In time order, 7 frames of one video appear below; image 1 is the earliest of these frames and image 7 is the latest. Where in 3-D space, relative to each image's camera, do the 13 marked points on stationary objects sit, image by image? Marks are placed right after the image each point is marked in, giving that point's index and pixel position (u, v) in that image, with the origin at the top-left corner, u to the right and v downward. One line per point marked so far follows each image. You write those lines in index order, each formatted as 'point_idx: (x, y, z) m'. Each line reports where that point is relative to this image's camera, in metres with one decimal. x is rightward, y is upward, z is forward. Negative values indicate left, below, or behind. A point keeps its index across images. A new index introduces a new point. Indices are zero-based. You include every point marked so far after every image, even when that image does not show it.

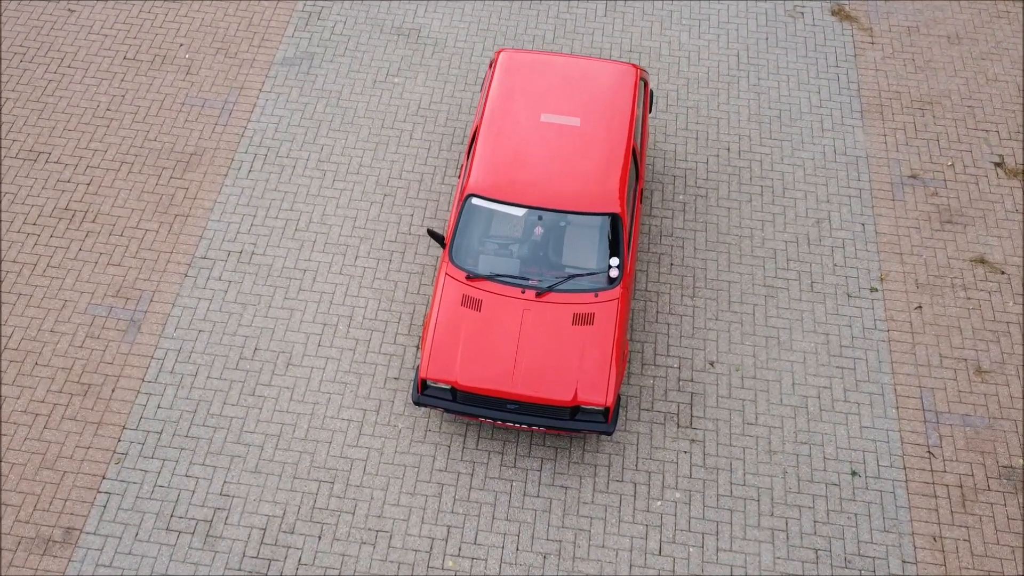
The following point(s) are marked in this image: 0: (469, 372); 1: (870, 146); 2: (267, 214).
0: (-0.4, -0.7, +6.7) m
1: (+4.1, +1.6, +9.2) m
2: (-2.6, +0.8, +8.5) m
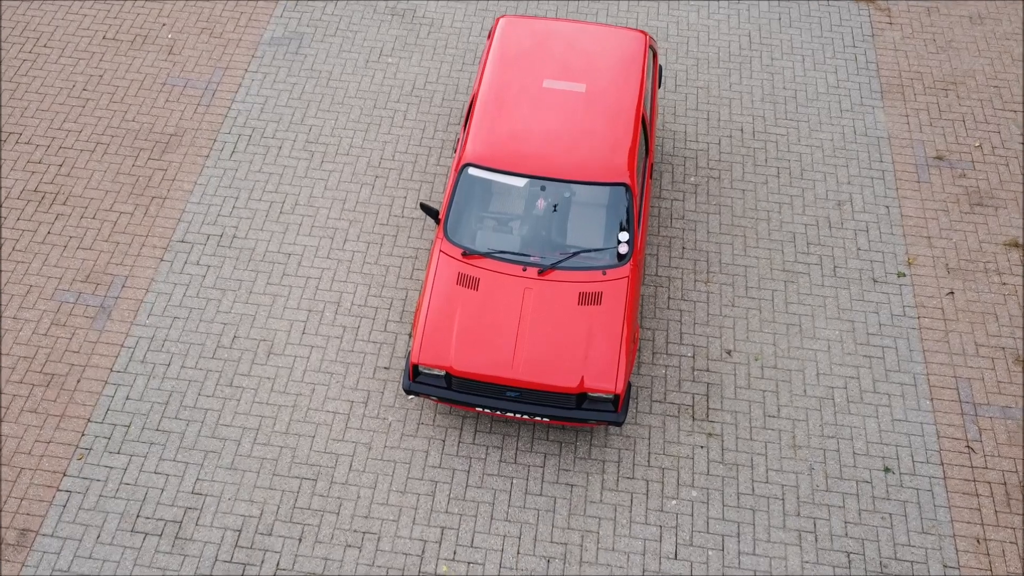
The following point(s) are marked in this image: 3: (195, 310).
0: (-0.4, -0.5, +6.1) m
1: (+4.1, +1.7, +8.6) m
2: (-2.6, +0.9, +8.0) m
3: (-2.8, -0.2, +7.2) m
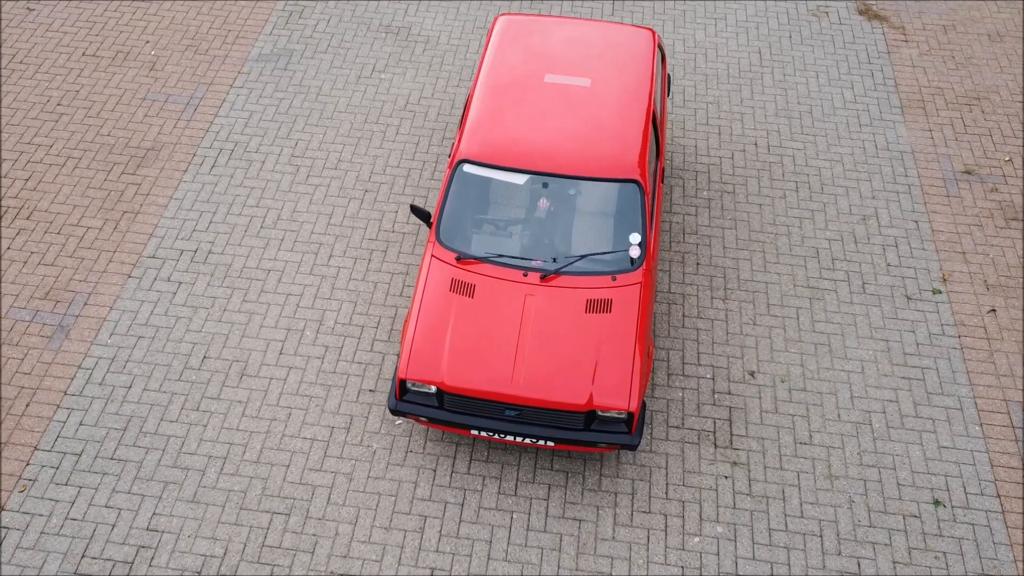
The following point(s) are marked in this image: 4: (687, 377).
0: (-0.4, -0.5, +5.4) m
1: (+4.0, +1.5, +8.1) m
2: (-2.6, +0.7, +7.4) m
3: (-2.8, -0.3, +6.6) m
4: (+1.4, -0.7, +6.4) m
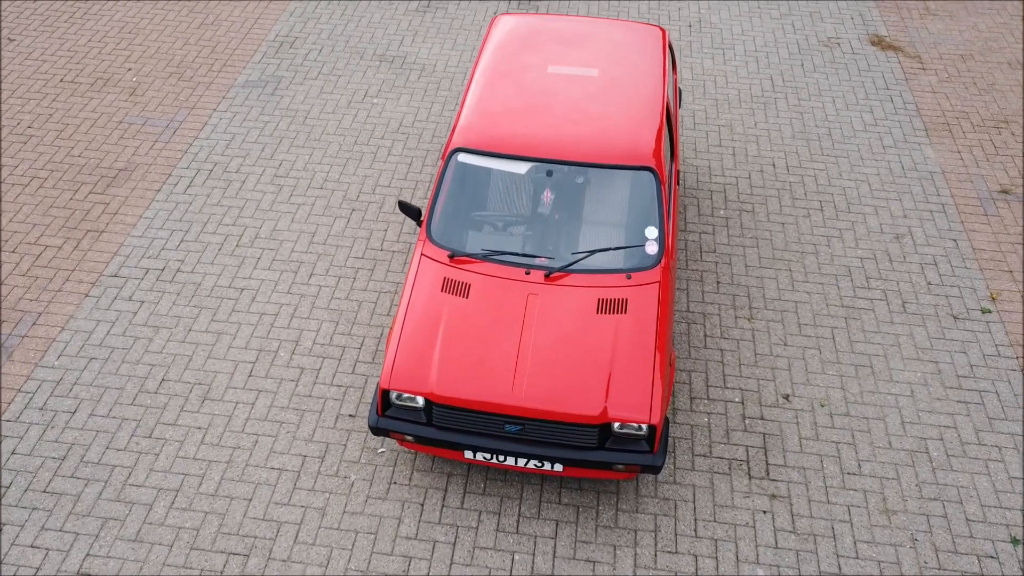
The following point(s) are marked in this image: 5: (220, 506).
0: (-0.4, -0.5, +4.6) m
1: (+4.0, +1.2, +7.6) m
2: (-2.6, +0.5, +6.8) m
3: (-2.8, -0.4, +5.8) m
4: (+1.4, -0.8, +5.6) m
5: (-1.8, -1.3, +5.0) m
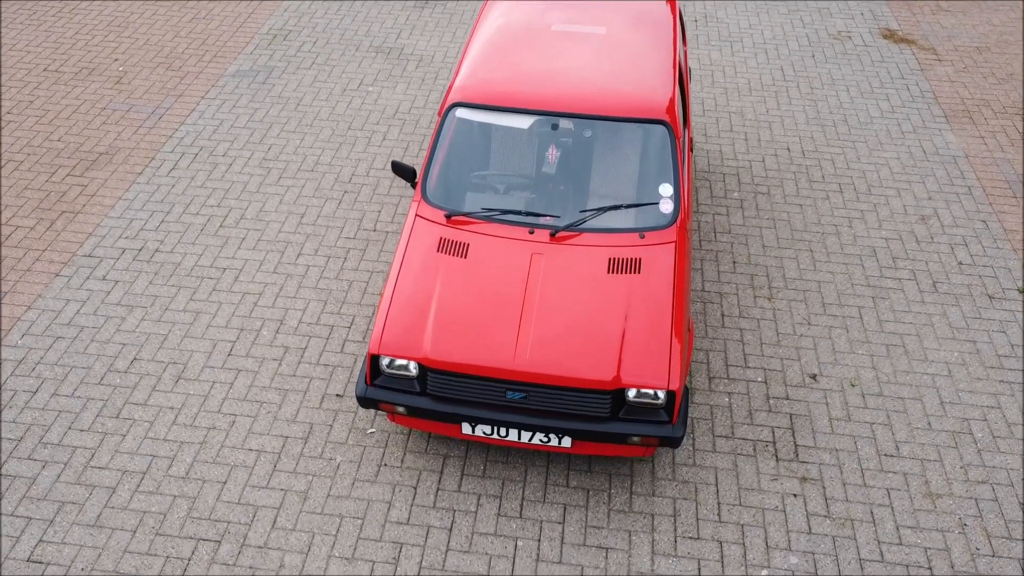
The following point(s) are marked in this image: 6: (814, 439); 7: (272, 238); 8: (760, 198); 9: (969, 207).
0: (-0.3, -0.3, +4.2) m
1: (+4.1, +1.3, +7.2) m
2: (-2.6, +0.6, +6.4) m
3: (-2.8, -0.3, +5.4) m
4: (+1.4, -0.6, +5.1) m
5: (-1.8, -1.1, +4.5) m
6: (+1.8, -0.9, +4.8) m
7: (-1.8, +0.4, +6.1) m
8: (+2.0, +0.7, +6.6) m
9: (+3.7, +0.7, +6.5) m
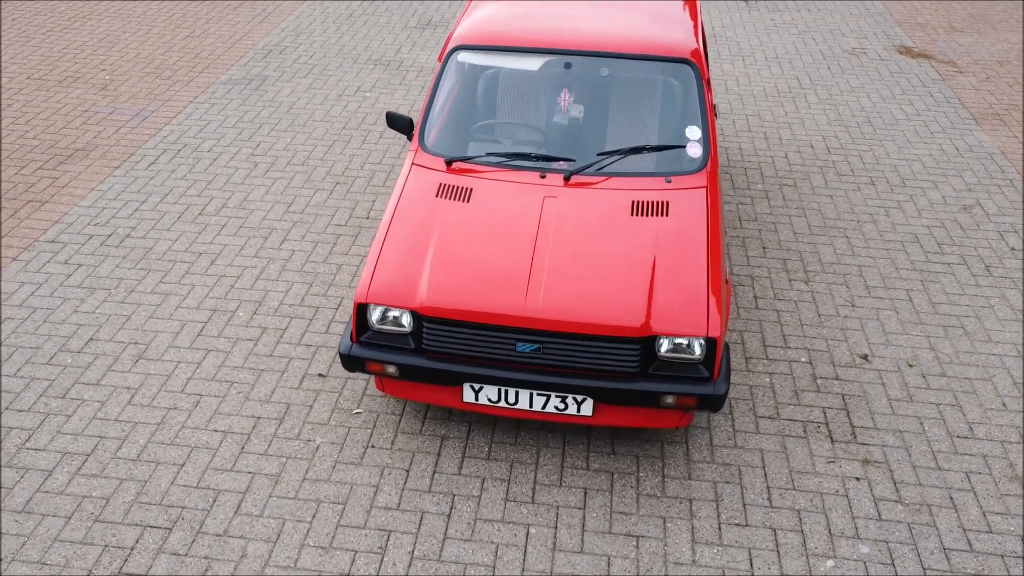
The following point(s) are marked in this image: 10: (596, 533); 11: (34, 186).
0: (-0.3, 0.0, +3.6) m
1: (+4.1, +1.2, +6.8) m
2: (-2.5, +0.6, +5.9) m
3: (-2.8, -0.1, +4.8) m
4: (+1.4, -0.4, +4.5) m
5: (-1.7, -0.9, +3.8) m
6: (+1.8, -0.7, +4.1) m
7: (-1.8, +0.4, +5.6) m
8: (+2.1, +0.7, +6.1) m
9: (+3.7, +0.7, +6.0) m
10: (+0.4, -1.1, +3.5) m
11: (-3.6, +0.8, +6.0) m
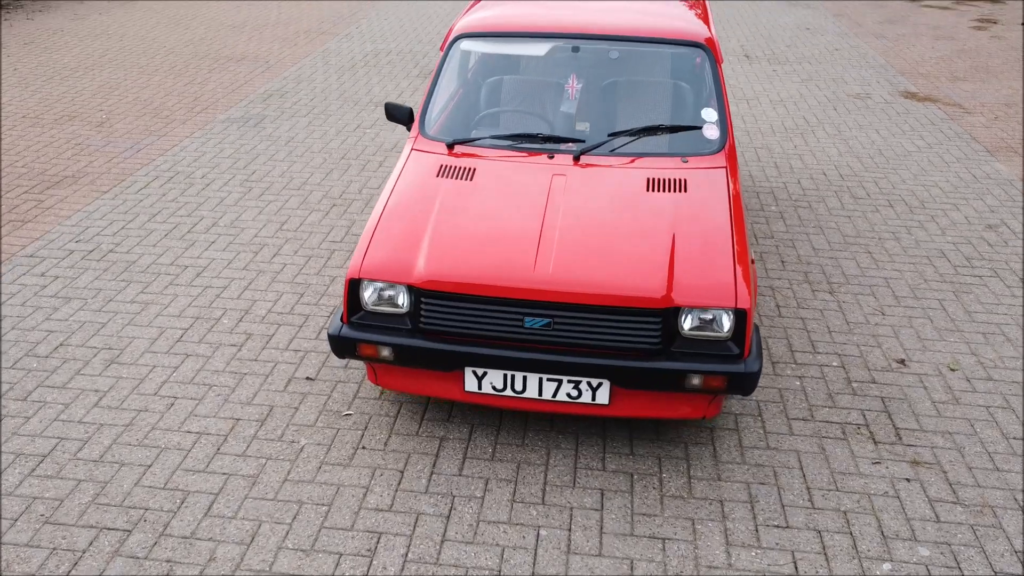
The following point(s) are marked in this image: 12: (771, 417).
0: (-0.3, +0.1, +3.3) m
1: (+4.1, +0.9, +6.6) m
2: (-2.5, +0.5, +5.6) m
3: (-2.8, -0.2, +4.4) m
4: (+1.5, -0.4, +4.1) m
5: (-1.7, -0.8, +3.4) m
6: (+1.9, -0.6, +3.7) m
7: (-1.7, +0.3, +5.3) m
8: (+2.1, +0.6, +5.8) m
9: (+3.8, +0.5, +5.8) m
10: (+0.4, -0.9, +3.1) m
11: (-3.5, +0.6, +5.8) m
12: (+1.2, -0.6, +3.7) m
